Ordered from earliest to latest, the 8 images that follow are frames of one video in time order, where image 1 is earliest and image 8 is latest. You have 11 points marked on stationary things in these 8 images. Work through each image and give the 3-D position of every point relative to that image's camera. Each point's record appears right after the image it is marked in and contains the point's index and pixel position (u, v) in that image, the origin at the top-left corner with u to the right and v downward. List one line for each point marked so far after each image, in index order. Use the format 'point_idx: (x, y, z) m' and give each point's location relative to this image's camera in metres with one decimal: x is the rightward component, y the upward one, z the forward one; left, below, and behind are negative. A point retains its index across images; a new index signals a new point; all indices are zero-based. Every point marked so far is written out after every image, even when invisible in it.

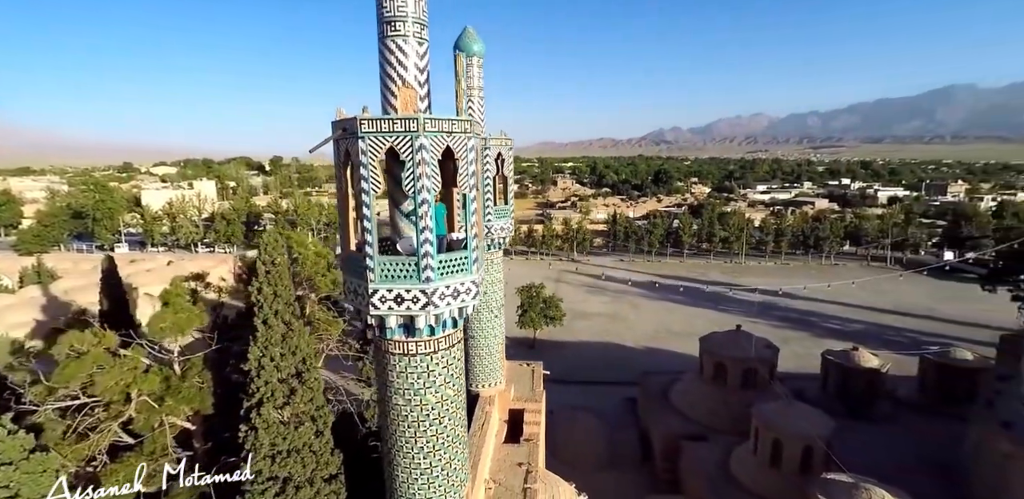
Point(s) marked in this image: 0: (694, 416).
0: (+3.6, -3.3, +10.4) m
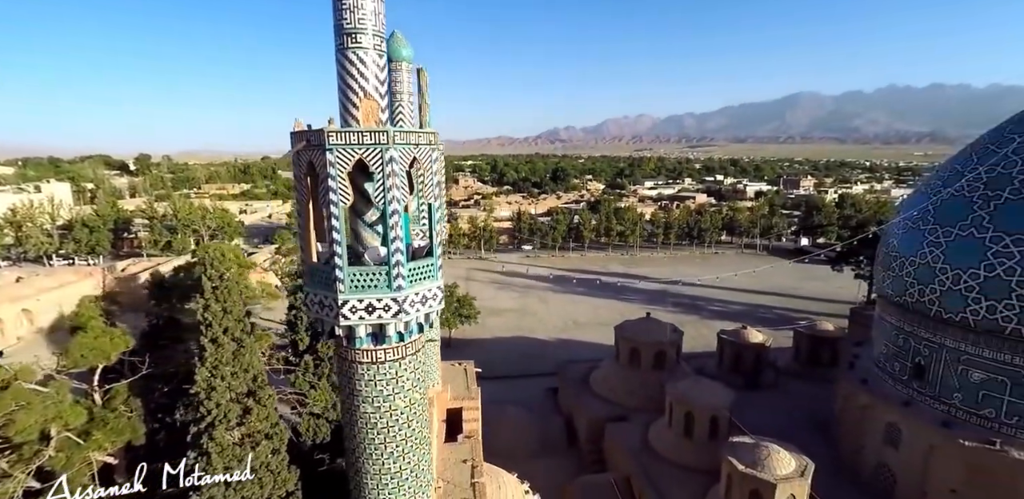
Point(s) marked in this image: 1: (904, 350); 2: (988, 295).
0: (+2.2, -3.2, +11.2) m
1: (+6.1, -1.5, +8.1) m
2: (+6.3, -0.6, +6.9) m
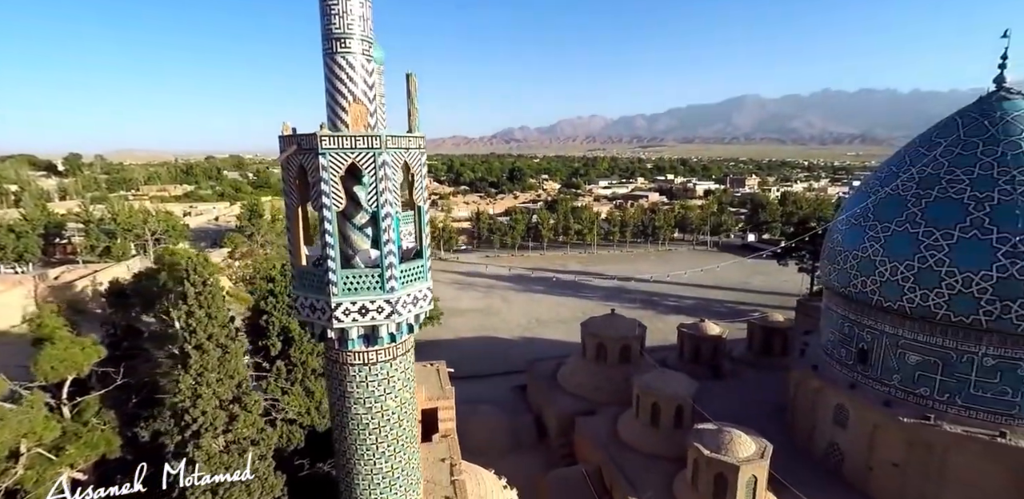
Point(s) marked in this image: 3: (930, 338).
0: (+1.5, -3.2, +11.5) m
1: (+5.6, -1.4, +8.7) m
2: (+6.0, -0.5, +7.6) m
3: (+6.1, -1.3, +7.6) m
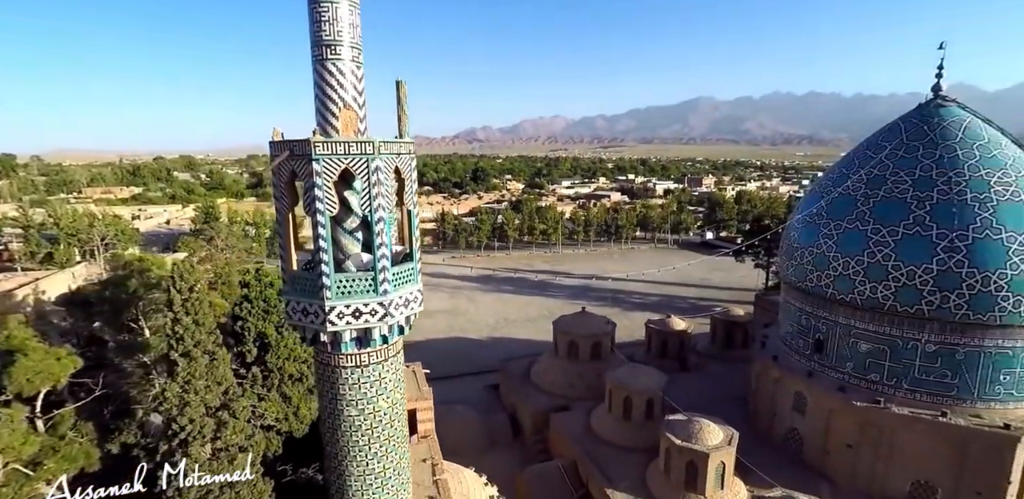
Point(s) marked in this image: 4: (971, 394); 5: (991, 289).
0: (+1.0, -3.2, +11.8) m
1: (+5.2, -1.4, +9.3) m
2: (+5.7, -0.4, +8.2) m
3: (+5.8, -1.2, +8.2) m
4: (+6.8, -2.1, +7.7) m
5: (+6.9, -0.6, +7.4) m
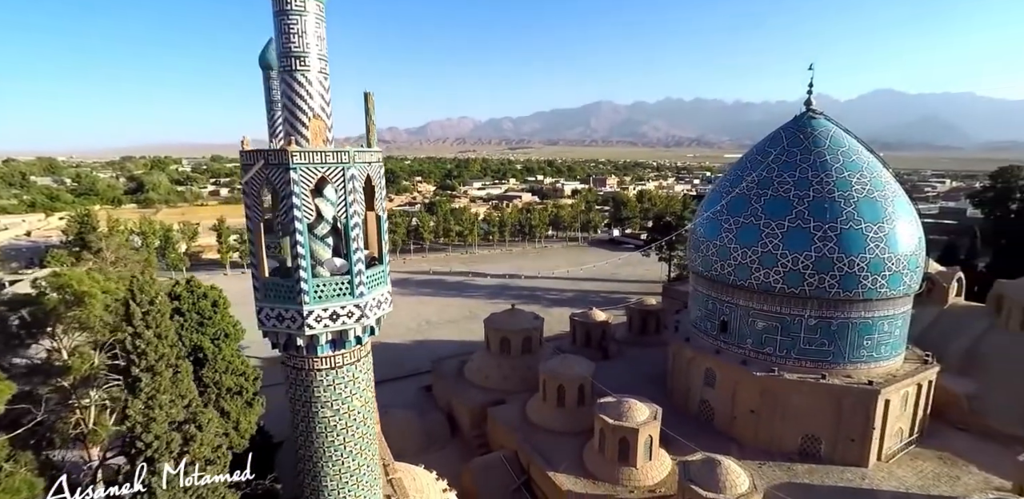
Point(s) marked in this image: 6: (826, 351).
0: (-0.6, -3.2, +12.2) m
1: (+4.0, -1.2, +10.5) m
2: (+4.6, -0.3, +9.5) m
3: (+4.8, -1.0, +9.5) m
4: (+5.9, -1.9, +9.2) m
5: (+5.9, -0.4, +9.0) m
6: (+5.6, -1.8, +9.2) m
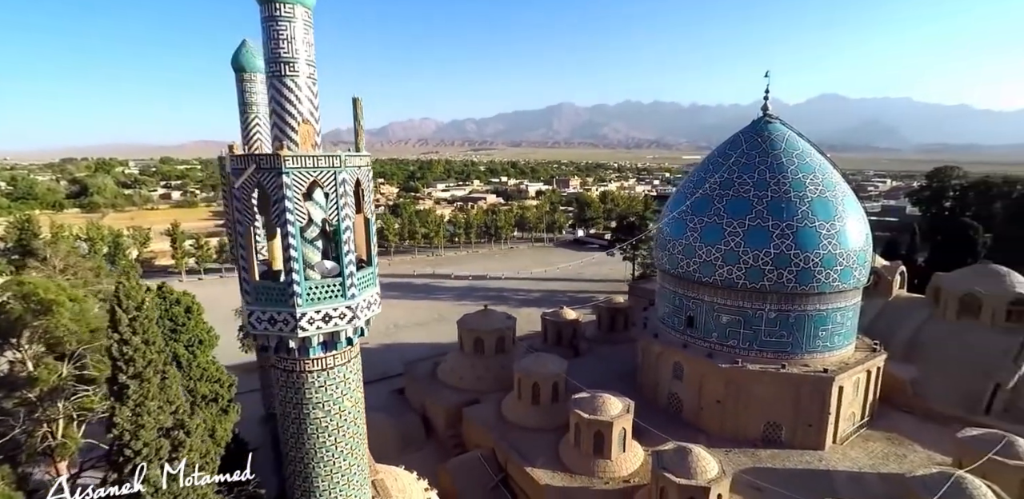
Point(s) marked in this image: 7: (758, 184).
0: (-1.2, -3.3, +12.3) m
1: (+3.5, -1.2, +10.9) m
2: (+4.1, -0.2, +10.0) m
3: (+4.3, -1.0, +10.0) m
4: (+5.5, -1.9, +9.8) m
5: (+5.5, -0.3, +9.5) m
6: (+5.2, -1.7, +9.8) m
7: (+4.8, +1.3, +10.1) m
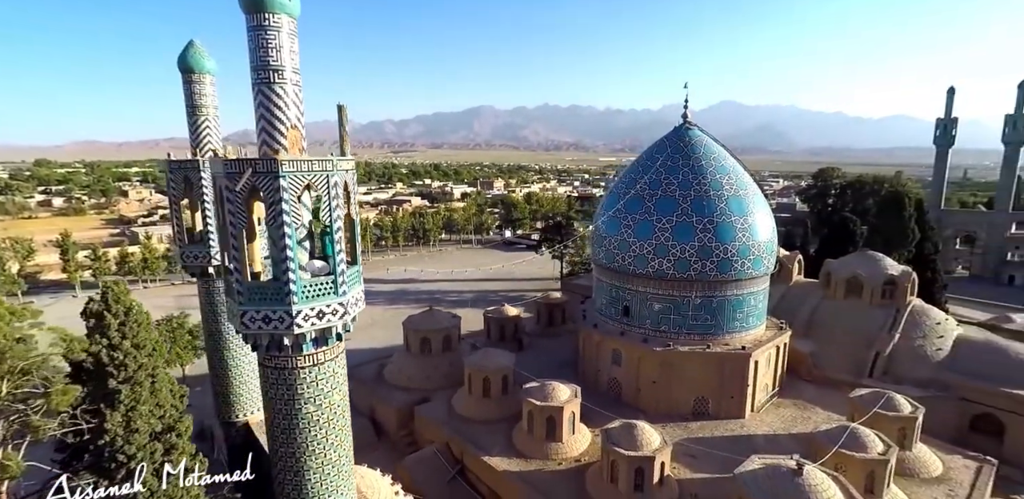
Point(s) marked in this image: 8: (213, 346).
0: (-2.4, -3.3, +12.5) m
1: (+2.4, -1.1, +11.8) m
2: (+3.1, -0.1, +11.0) m
3: (+3.3, -0.9, +11.0) m
4: (+4.5, -1.7, +11.0) m
5: (+4.5, -0.1, +10.8) m
6: (+4.2, -1.6, +10.9) m
7: (+3.7, +1.4, +11.2) m
8: (-4.6, -1.5, +8.0) m
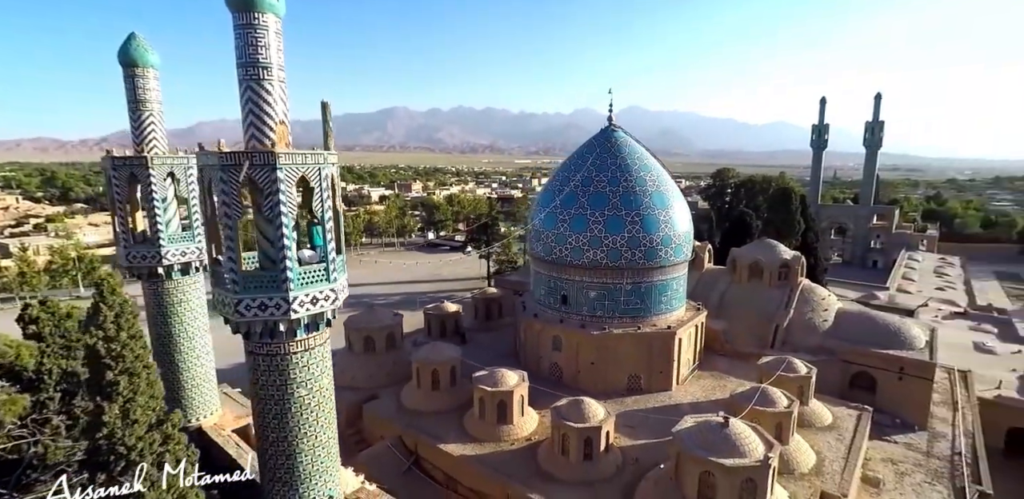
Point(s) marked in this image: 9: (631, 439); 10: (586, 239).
0: (-3.7, -3.3, +12.5) m
1: (+1.0, -0.9, +12.6) m
2: (+1.9, +0.1, +11.9) m
3: (+2.0, -0.7, +12.0) m
4: (+3.2, -1.5, +12.2) m
5: (+3.3, +0.1, +11.9) m
6: (+3.0, -1.4, +12.0) m
7: (+2.3, +1.6, +12.3) m
8: (-5.3, -1.5, +7.8) m
9: (+2.3, -3.6, +10.0) m
10: (+1.7, +0.2, +12.0) m
